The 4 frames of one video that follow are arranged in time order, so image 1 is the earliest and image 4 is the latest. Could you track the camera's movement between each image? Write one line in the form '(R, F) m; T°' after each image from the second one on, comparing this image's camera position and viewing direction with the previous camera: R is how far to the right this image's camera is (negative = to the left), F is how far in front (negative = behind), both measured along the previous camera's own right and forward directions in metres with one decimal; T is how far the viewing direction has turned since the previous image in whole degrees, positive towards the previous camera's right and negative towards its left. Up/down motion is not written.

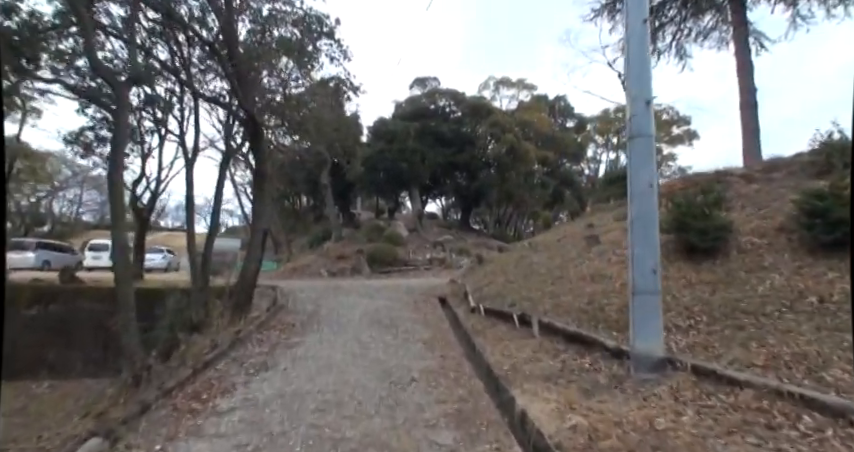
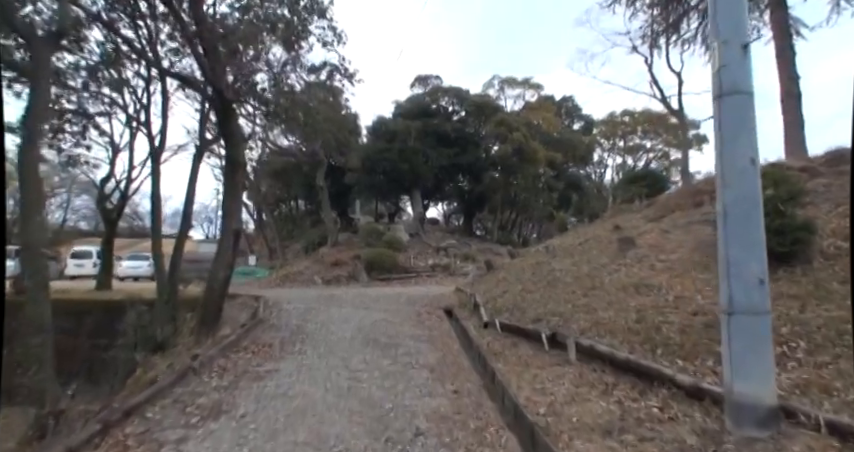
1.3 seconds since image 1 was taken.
(-0.1, +1.7) m; 0°
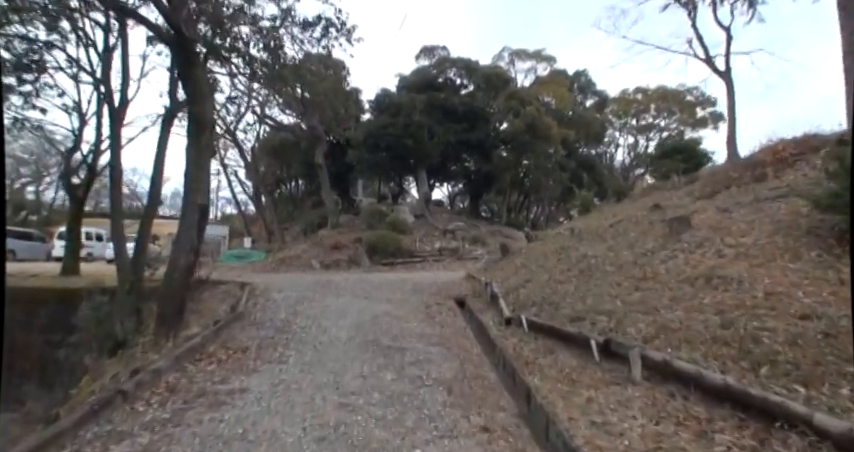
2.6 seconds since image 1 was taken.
(-0.2, +1.7) m; 0°
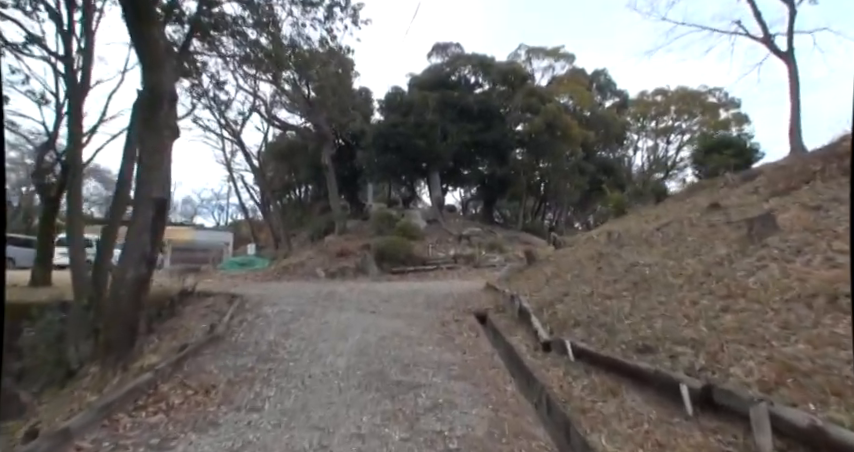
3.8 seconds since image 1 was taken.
(-0.1, +1.5) m; -2°
